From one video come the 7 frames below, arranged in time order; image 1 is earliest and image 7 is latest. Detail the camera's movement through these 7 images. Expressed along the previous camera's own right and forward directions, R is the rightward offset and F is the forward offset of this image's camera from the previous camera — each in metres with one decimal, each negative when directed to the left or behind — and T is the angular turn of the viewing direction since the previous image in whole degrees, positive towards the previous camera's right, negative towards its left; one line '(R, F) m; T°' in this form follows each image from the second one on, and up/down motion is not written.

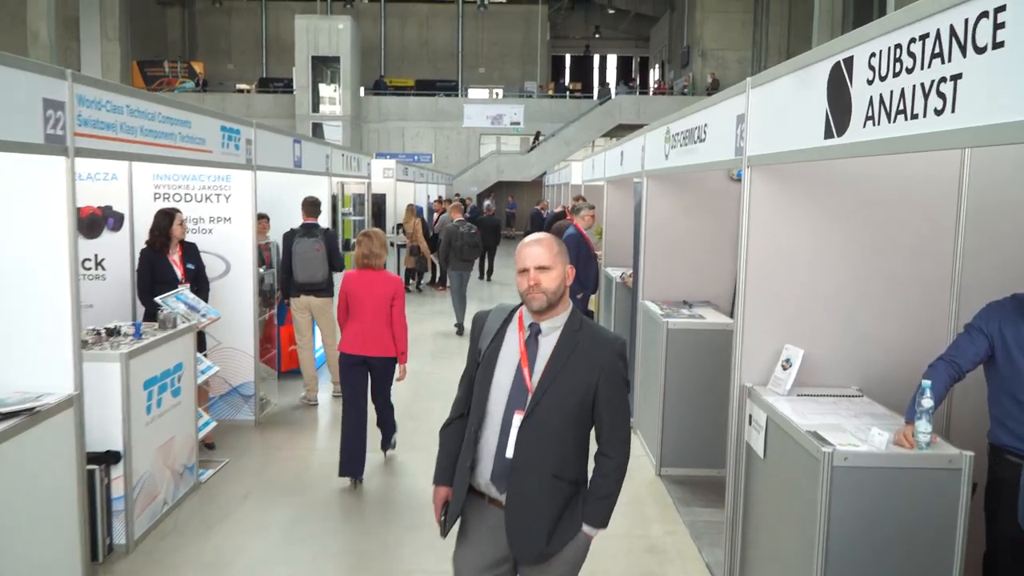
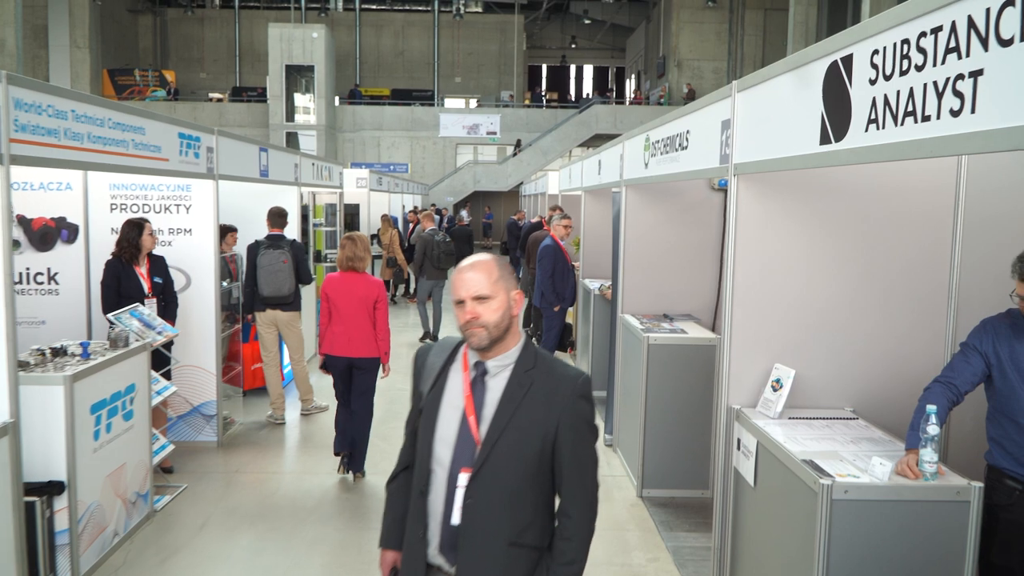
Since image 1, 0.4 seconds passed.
(0.0, +0.2) m; +1°
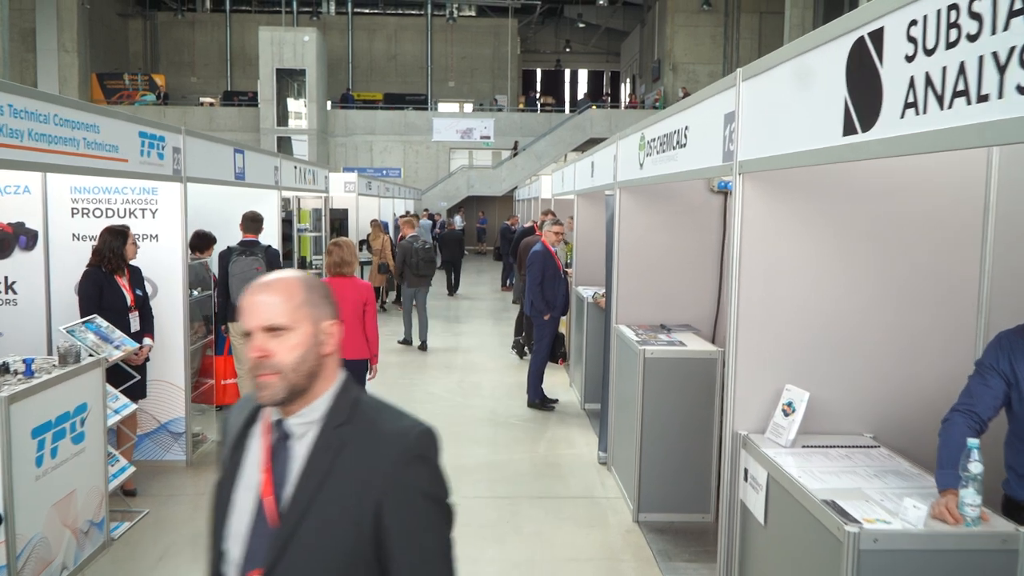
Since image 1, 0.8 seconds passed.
(0.0, +0.3) m; 0°
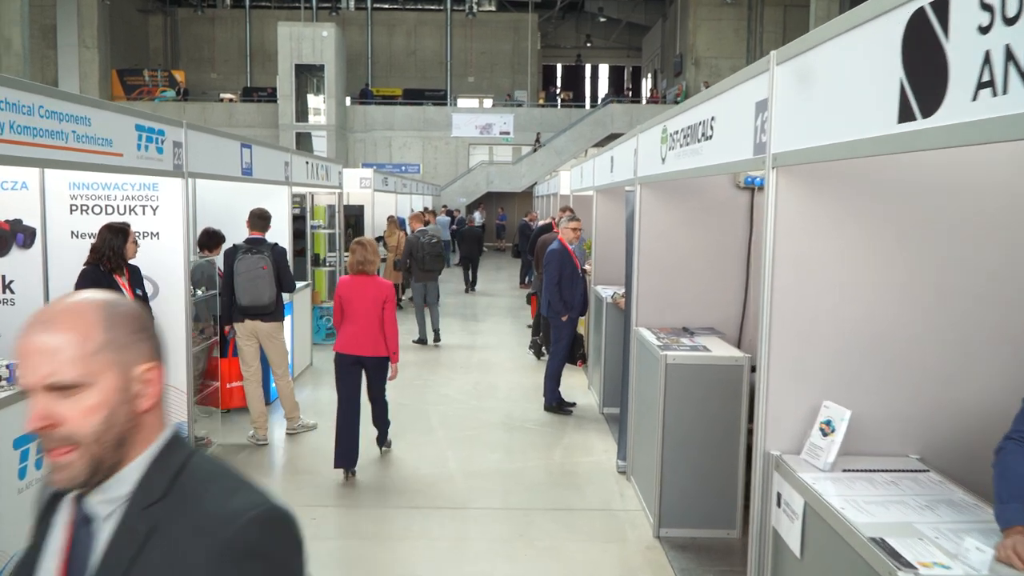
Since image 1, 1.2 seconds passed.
(0.0, +0.2) m; -1°
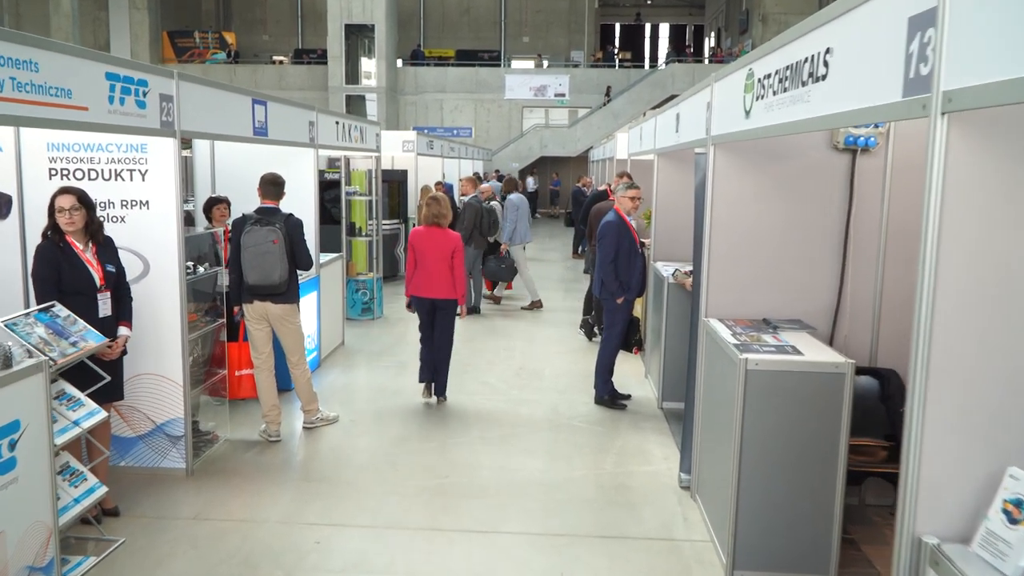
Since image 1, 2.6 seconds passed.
(0.0, +0.8) m; -4°
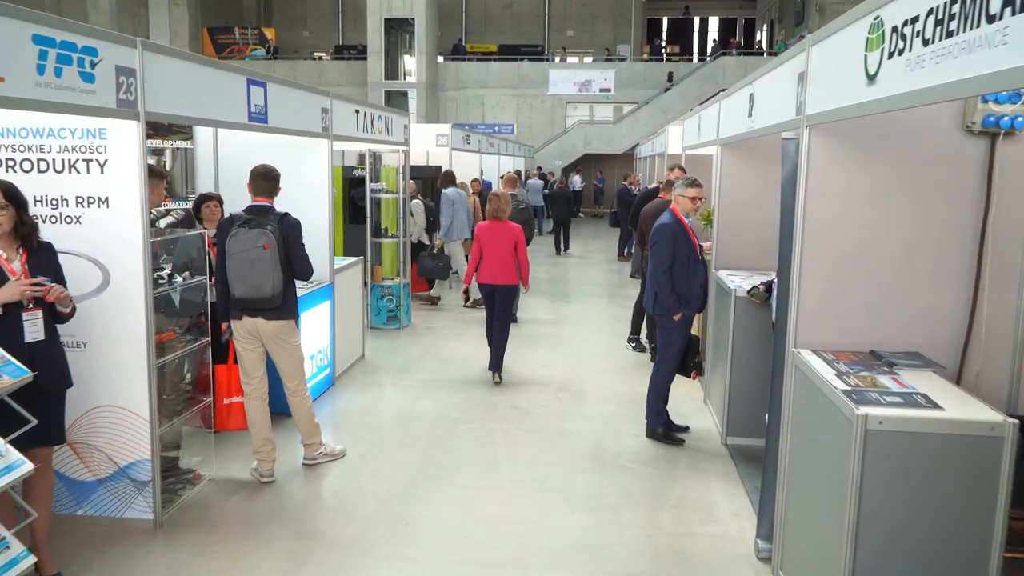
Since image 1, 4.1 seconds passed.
(0.0, +0.8) m; -3°
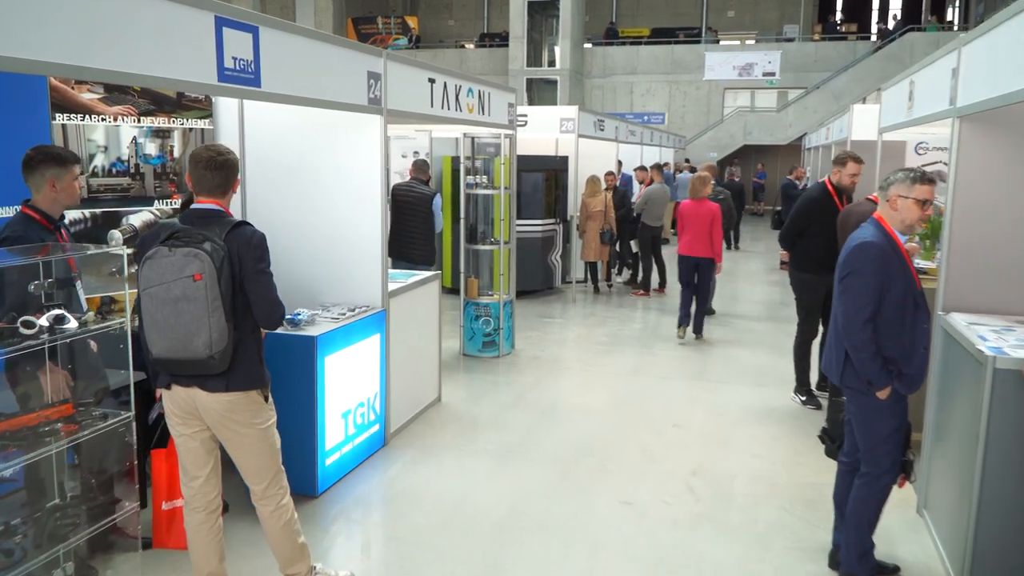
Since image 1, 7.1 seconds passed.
(+0.2, +1.7) m; -10°
